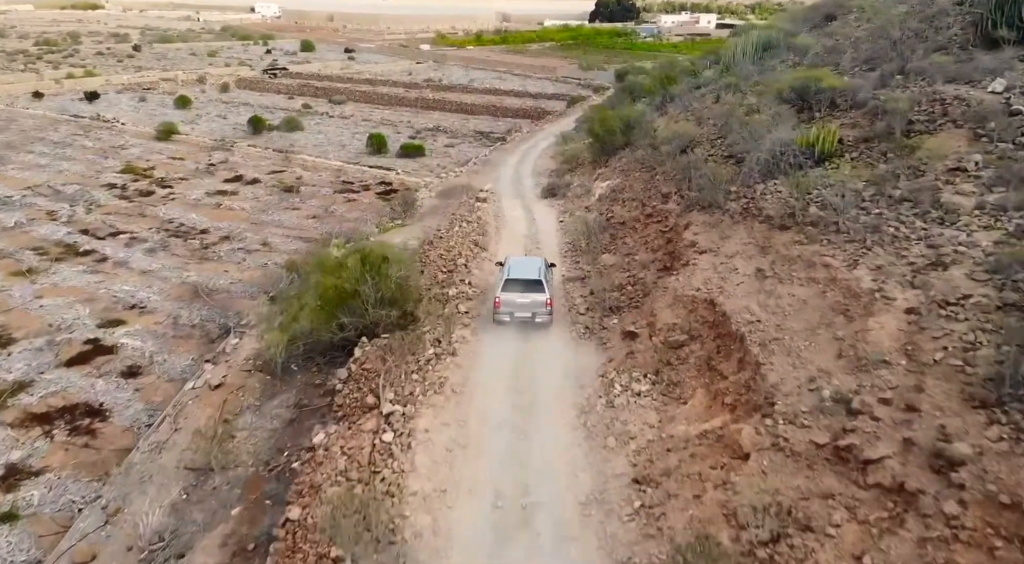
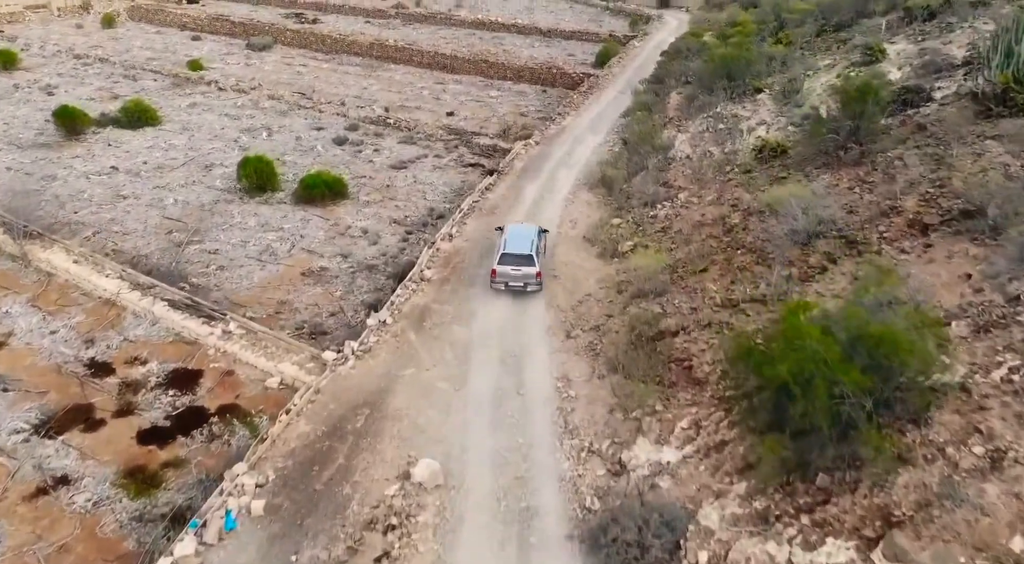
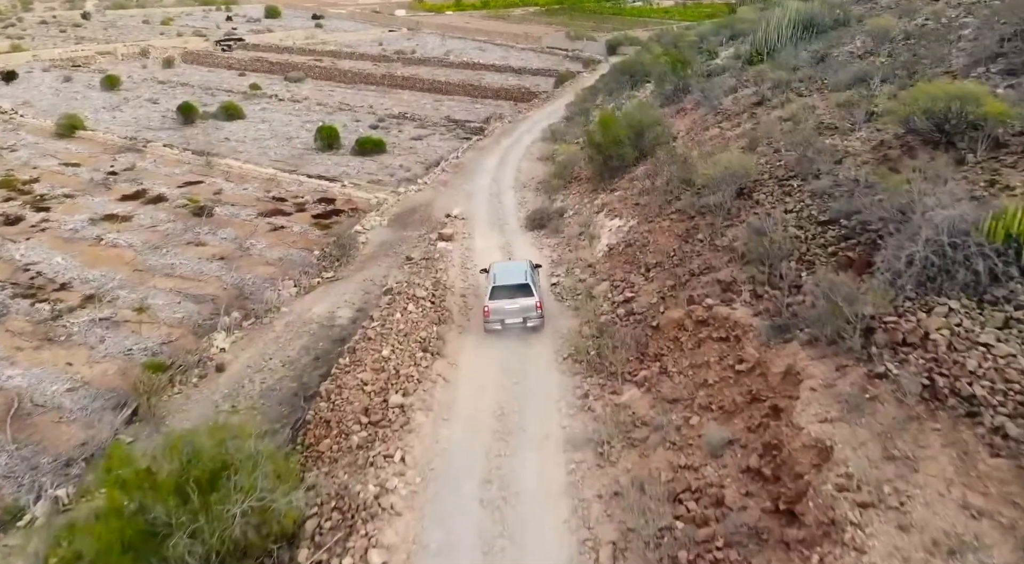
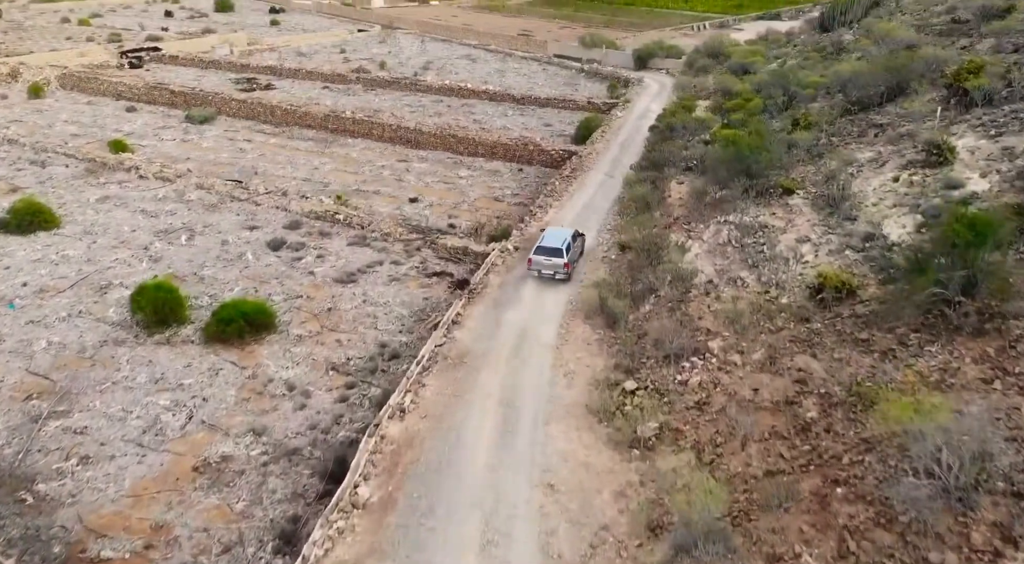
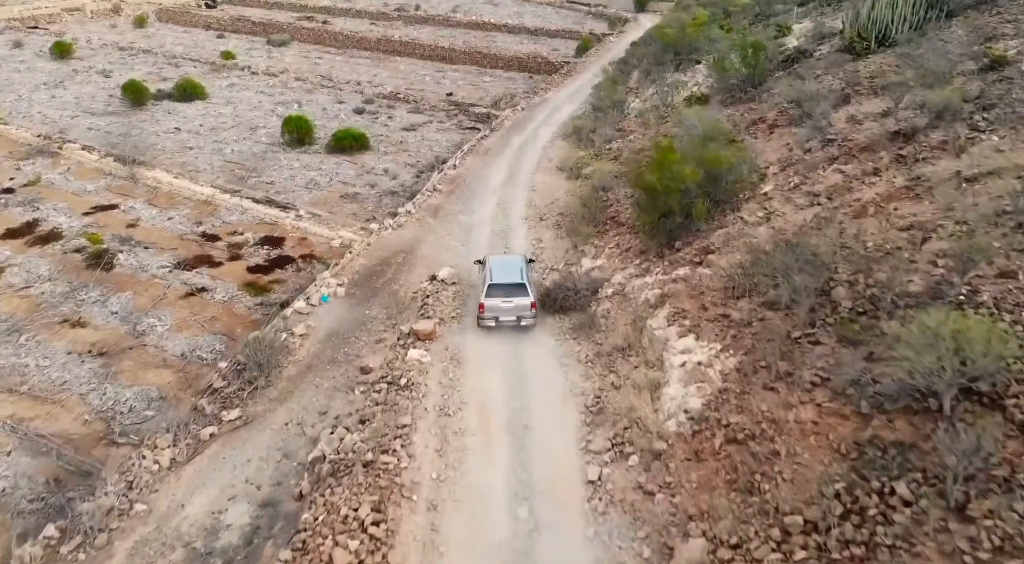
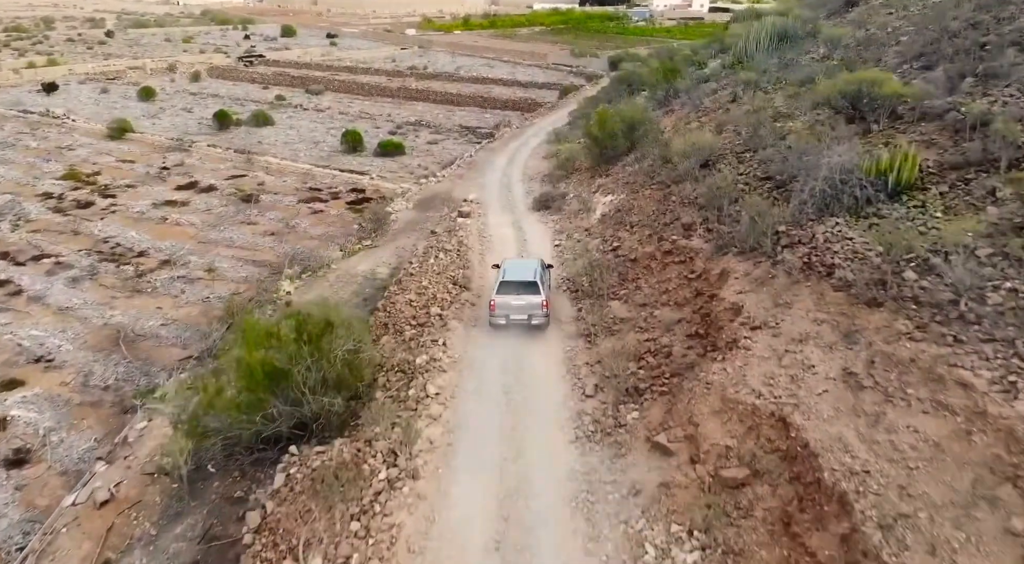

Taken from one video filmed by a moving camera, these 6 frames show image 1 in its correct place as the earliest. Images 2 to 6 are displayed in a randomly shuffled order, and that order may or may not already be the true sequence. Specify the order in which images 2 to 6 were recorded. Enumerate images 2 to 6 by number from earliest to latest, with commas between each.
6, 3, 5, 2, 4
